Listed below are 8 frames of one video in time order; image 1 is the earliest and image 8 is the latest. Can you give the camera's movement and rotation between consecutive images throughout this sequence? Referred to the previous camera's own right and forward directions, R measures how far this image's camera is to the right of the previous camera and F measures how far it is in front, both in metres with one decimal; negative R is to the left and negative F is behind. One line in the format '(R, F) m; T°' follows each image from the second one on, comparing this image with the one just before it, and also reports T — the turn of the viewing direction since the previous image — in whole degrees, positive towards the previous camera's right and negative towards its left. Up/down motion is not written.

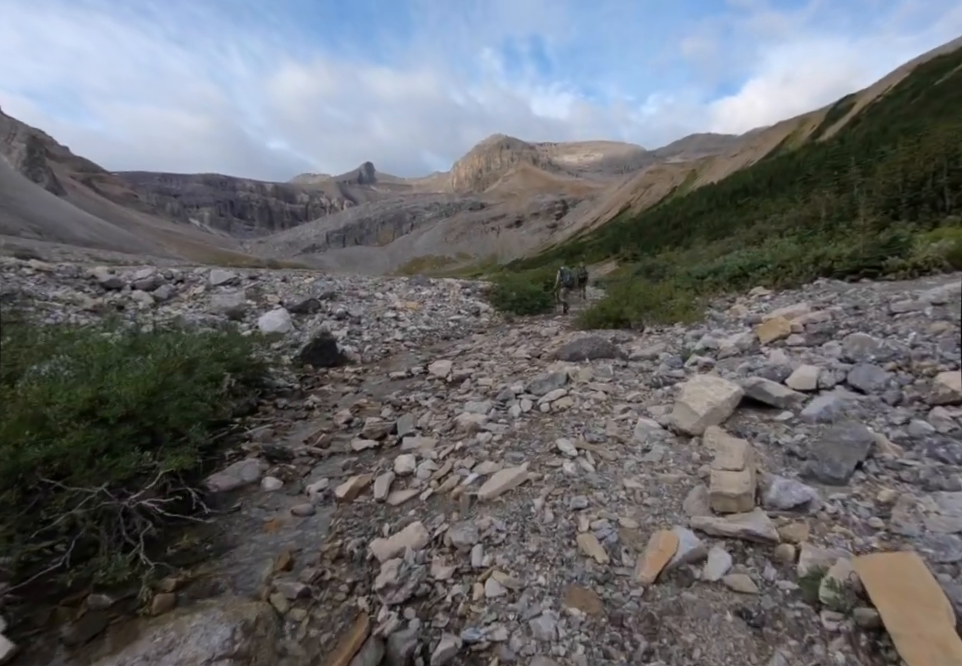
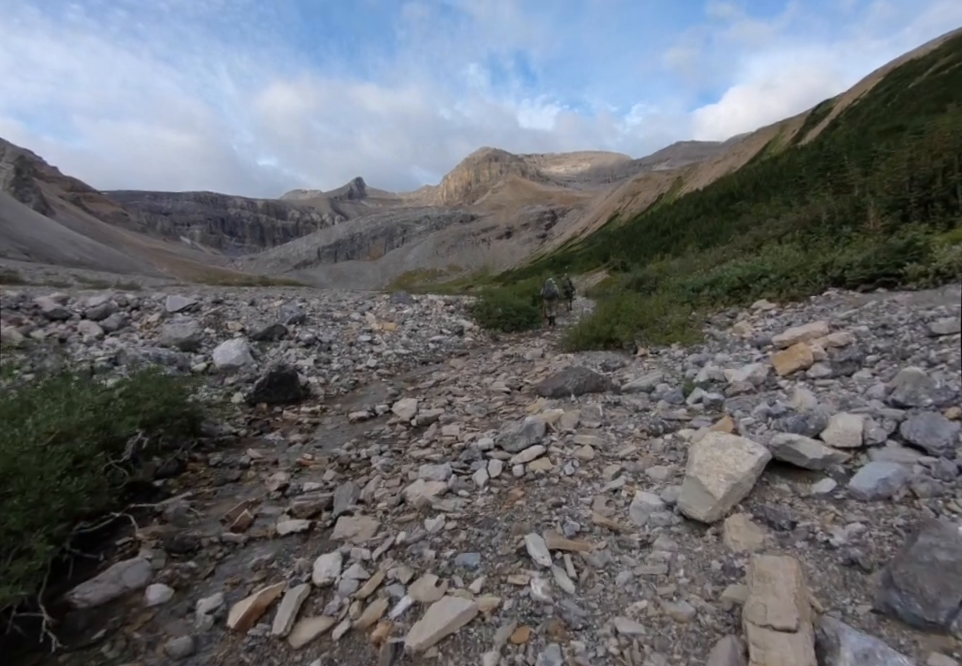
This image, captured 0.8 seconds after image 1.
(+0.4, +1.1) m; +1°
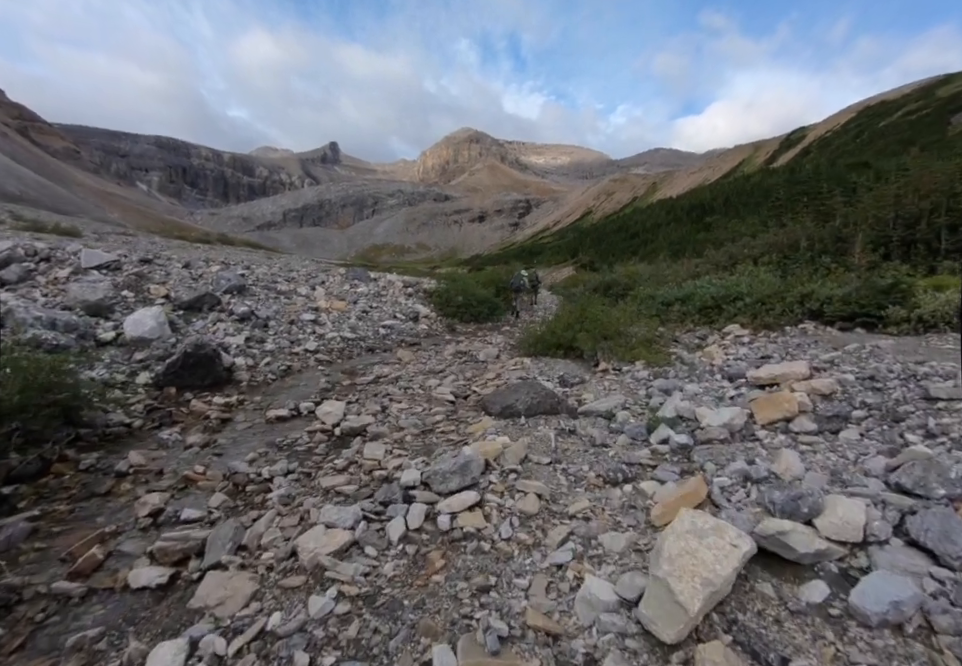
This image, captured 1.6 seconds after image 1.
(+0.2, +0.9) m; +4°
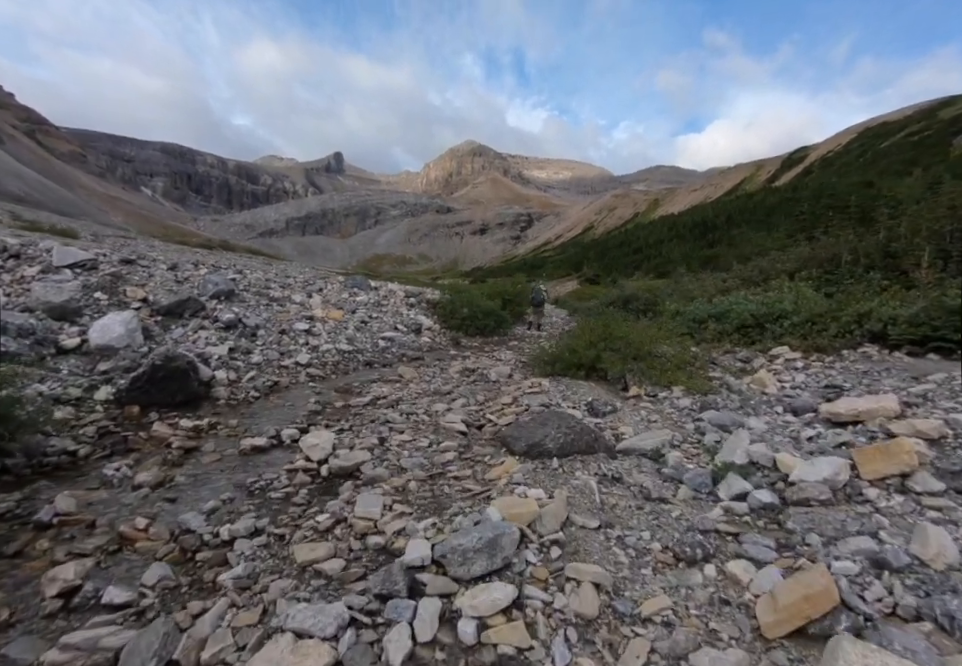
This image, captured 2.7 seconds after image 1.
(-0.2, +1.1) m; 0°
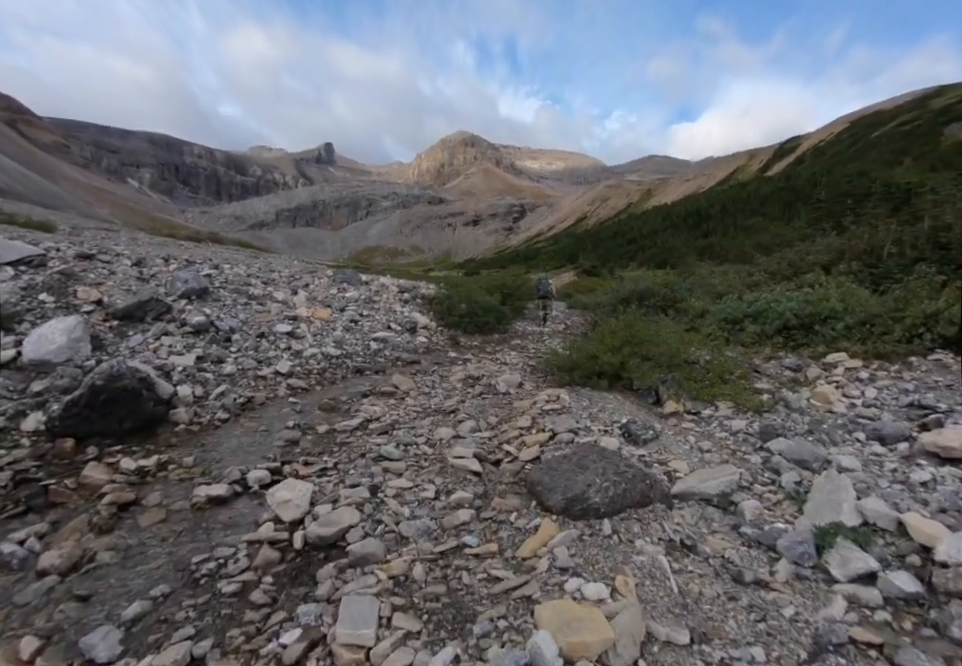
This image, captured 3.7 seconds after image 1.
(-0.2, +1.2) m; +1°
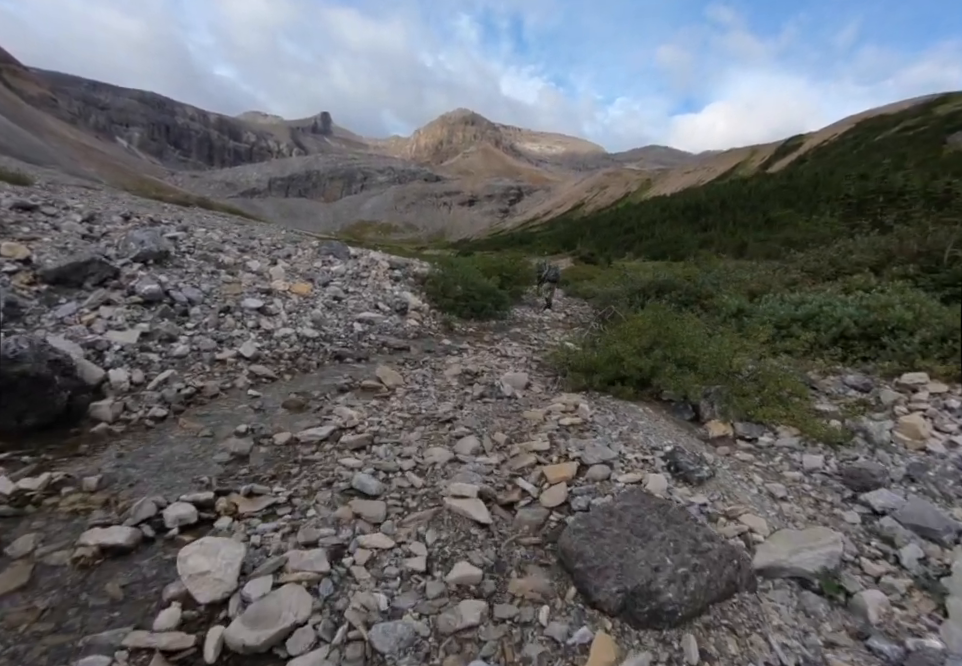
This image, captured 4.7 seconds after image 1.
(-0.2, +1.3) m; +1°
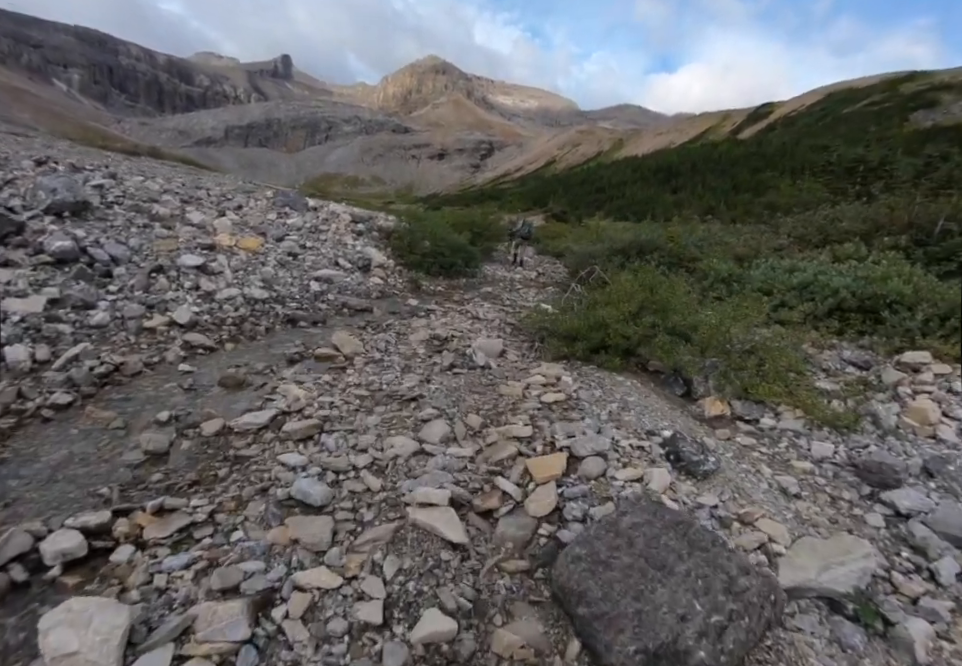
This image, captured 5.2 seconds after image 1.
(0.0, +0.7) m; +4°
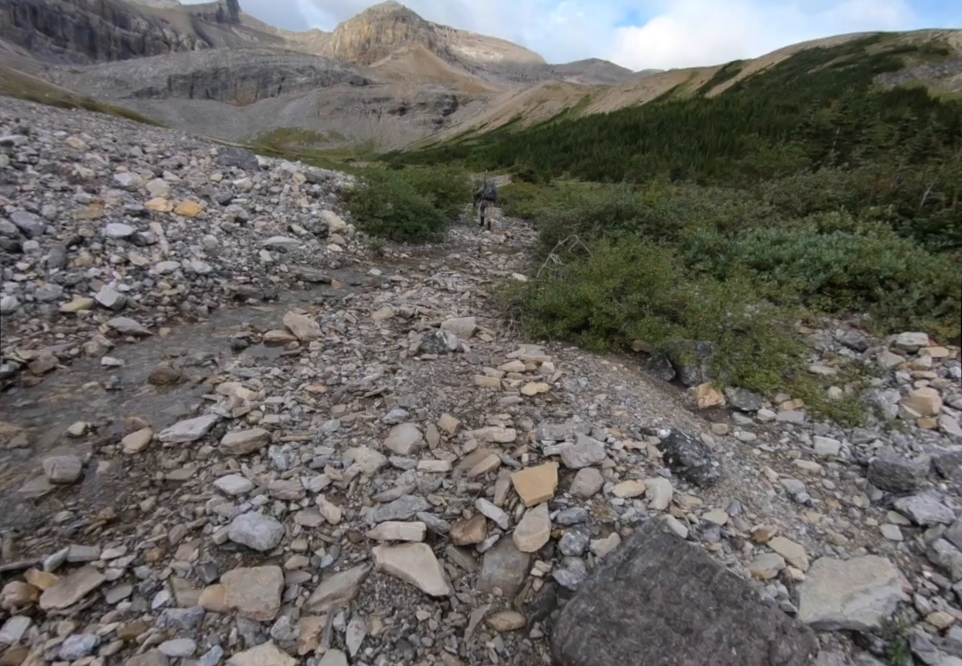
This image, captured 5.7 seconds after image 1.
(-0.1, +0.5) m; +4°
